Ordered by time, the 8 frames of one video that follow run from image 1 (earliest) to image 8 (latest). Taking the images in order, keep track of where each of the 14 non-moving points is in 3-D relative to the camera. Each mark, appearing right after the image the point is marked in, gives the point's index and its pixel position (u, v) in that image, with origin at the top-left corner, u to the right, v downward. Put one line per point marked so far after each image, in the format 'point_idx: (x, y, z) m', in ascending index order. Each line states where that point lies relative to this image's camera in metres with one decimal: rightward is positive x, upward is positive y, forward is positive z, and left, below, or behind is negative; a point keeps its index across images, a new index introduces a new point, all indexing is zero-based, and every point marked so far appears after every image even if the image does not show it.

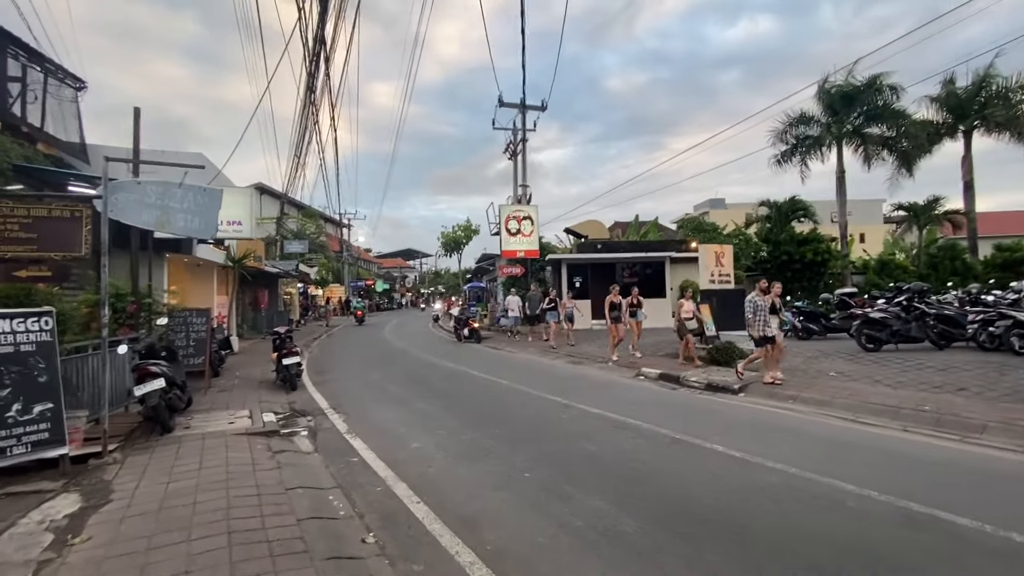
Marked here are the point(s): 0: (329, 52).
0: (-4.5, +5.7, +11.6) m
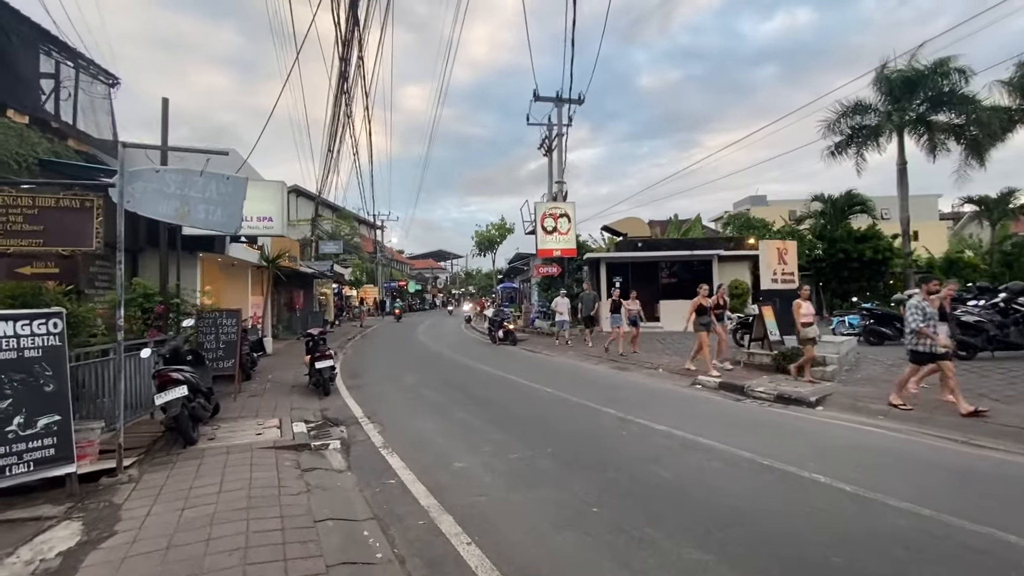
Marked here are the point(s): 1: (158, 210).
0: (-3.5, +5.7, +11.0) m
1: (-4.5, +1.0, +6.1) m
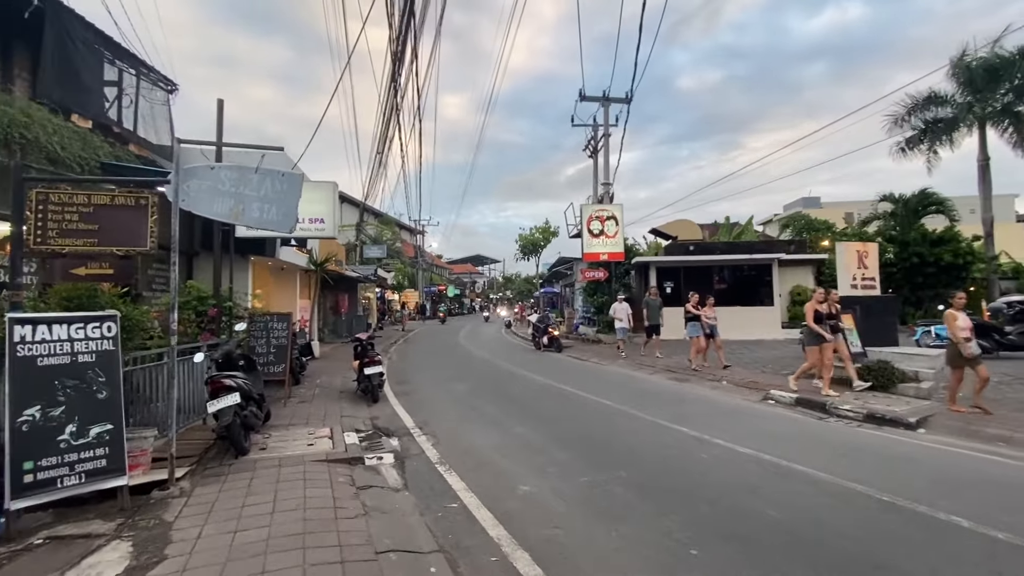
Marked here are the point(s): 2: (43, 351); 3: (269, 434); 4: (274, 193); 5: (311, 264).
0: (-2.2, +5.6, +10.6) m
1: (-3.6, +1.0, +5.8) m
2: (-4.7, -0.6, +4.8) m
3: (-3.8, -2.3, +7.6) m
4: (-3.0, +1.2, +6.1) m
5: (-7.4, +0.9, +17.6) m
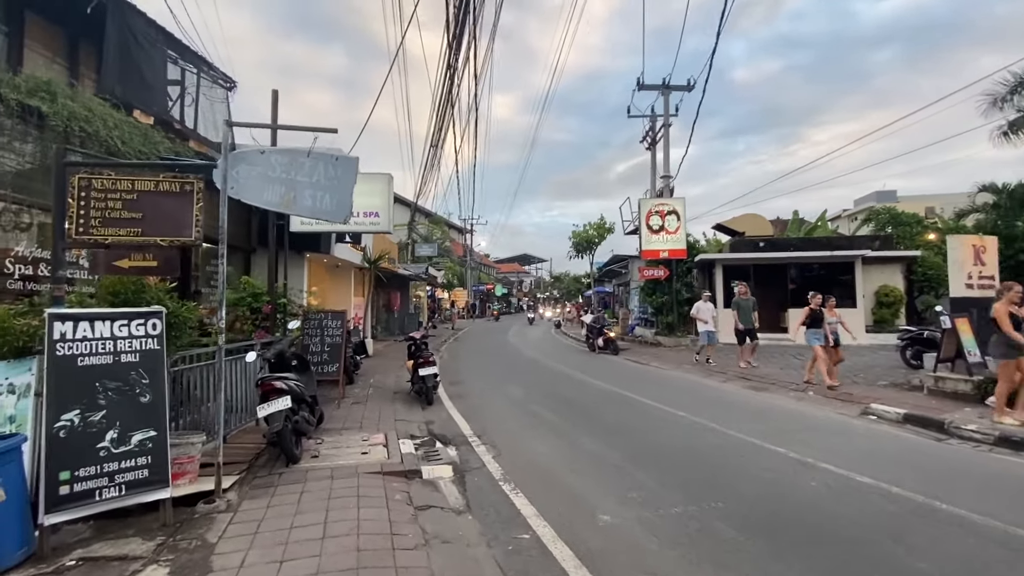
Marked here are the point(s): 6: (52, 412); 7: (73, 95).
0: (-0.9, +5.7, +10.0) m
1: (-2.8, +1.0, +5.4) m
2: (-3.9, -0.6, +4.4) m
3: (-2.8, -2.3, +7.2) m
4: (-2.1, +1.3, +5.6) m
5: (-5.4, +1.0, +17.4) m
6: (-4.0, -1.1, +4.2) m
7: (-7.5, +3.3, +8.2) m
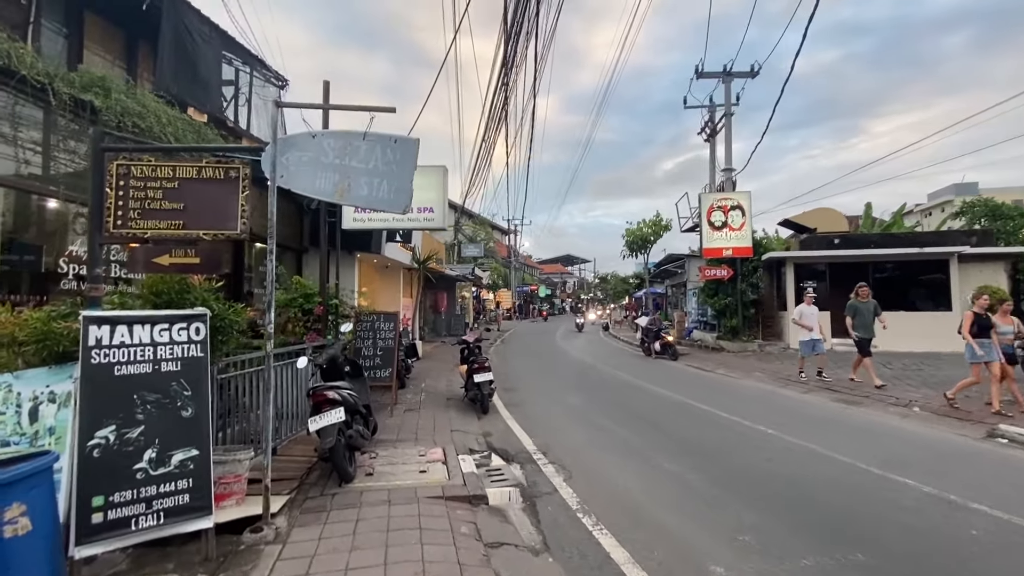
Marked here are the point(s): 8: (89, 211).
0: (+0.3, +5.7, +9.2) m
1: (-2.0, +1.0, +4.8) m
2: (-3.2, -0.6, +3.9) m
3: (-1.8, -2.3, +6.6) m
4: (-1.3, +1.3, +4.9) m
5: (-3.5, +0.9, +17.0) m
6: (-3.3, -1.1, +3.7) m
7: (-6.4, +3.3, +8.1) m
8: (-3.5, +0.6, +4.0) m
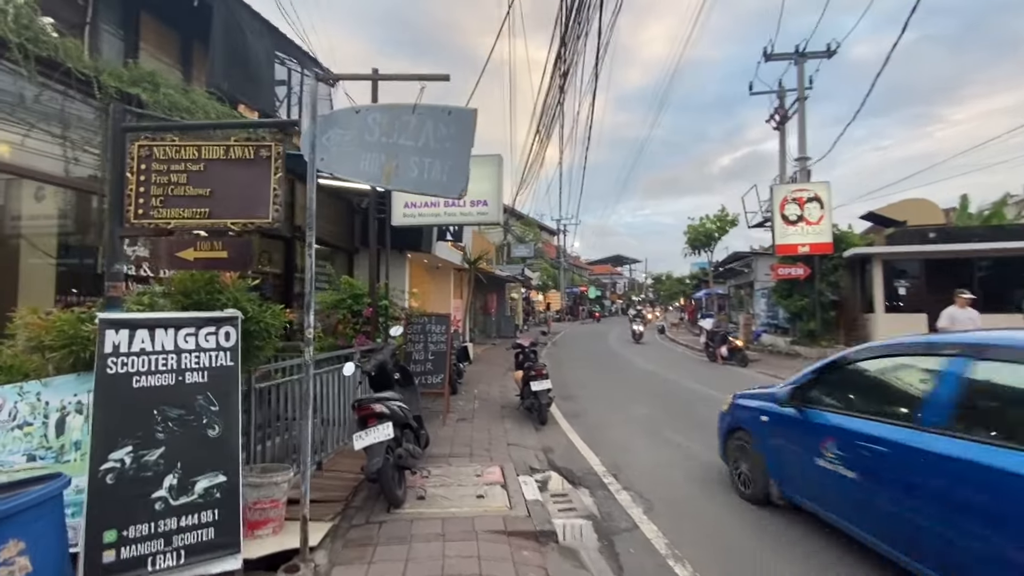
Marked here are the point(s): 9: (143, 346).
0: (+1.4, +5.7, +8.3) m
1: (-1.3, +1.0, +4.1) m
2: (-2.6, -0.6, +3.4) m
3: (-1.0, -2.2, +5.9) m
4: (-0.7, +1.3, +4.2) m
5: (-1.6, +0.9, +16.4) m
6: (-2.7, -1.1, +3.2) m
7: (-5.5, +3.3, +7.8) m
8: (-2.9, +0.6, +3.5) m
9: (-2.6, -0.4, +3.4) m
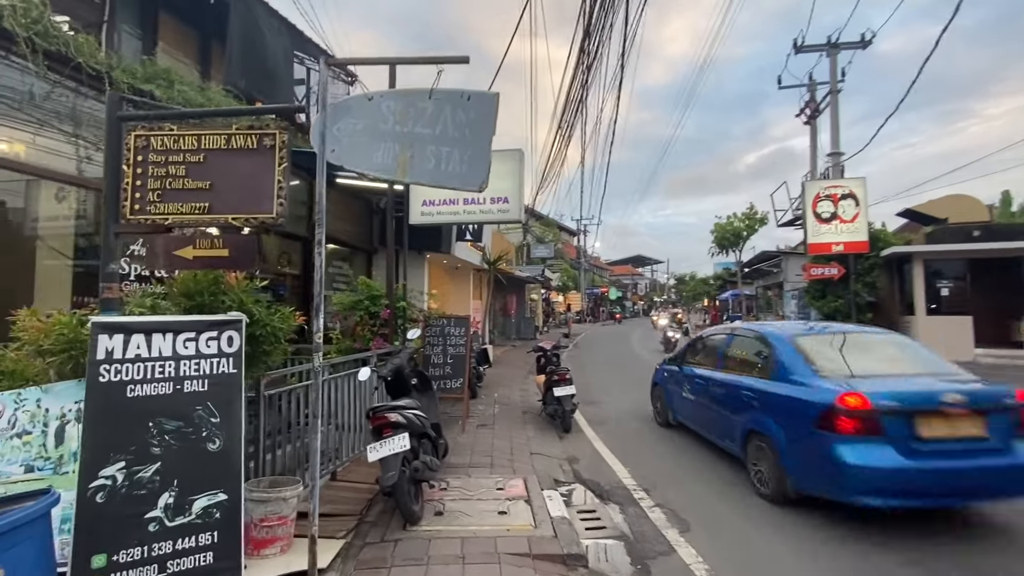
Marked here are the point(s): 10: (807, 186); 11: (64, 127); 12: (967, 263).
0: (+1.7, +5.7, +7.9) m
1: (-1.1, +1.0, +3.8) m
2: (-2.4, -0.6, +3.1) m
3: (-0.7, -2.3, +5.6) m
4: (-0.5, +1.3, +3.9) m
5: (-0.9, +0.9, +16.1) m
6: (-2.6, -1.1, +2.9) m
7: (-5.1, +3.2, +7.7) m
8: (-2.8, +0.6, +3.2) m
9: (-2.5, -0.4, +3.1) m
10: (+11.7, +4.0, +19.1) m
11: (-5.7, +2.0, +6.1) m
12: (+16.2, +0.9, +17.0) m
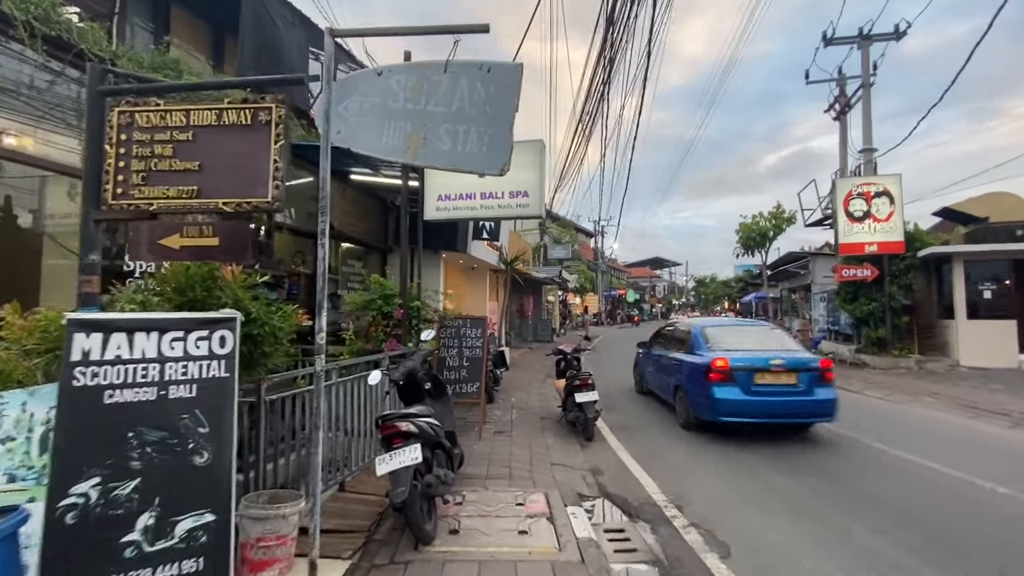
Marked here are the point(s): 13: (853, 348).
0: (+2.1, +5.7, +7.5) m
1: (-0.9, +1.1, +3.4) m
2: (-2.3, -0.5, +2.8) m
3: (-0.5, -2.2, +5.1) m
4: (-0.3, +1.3, +3.5) m
5: (-0.4, +0.8, +15.7) m
6: (-2.4, -1.0, +2.6) m
7: (-4.8, +3.3, +7.5) m
8: (-2.6, +0.7, +2.9) m
9: (-2.3, -0.4, +2.8) m
10: (+12.3, +3.9, +18.3) m
11: (-5.4, +2.1, +5.9) m
12: (+16.8, +0.8, +16.1) m
13: (+13.2, -2.3, +18.6) m
